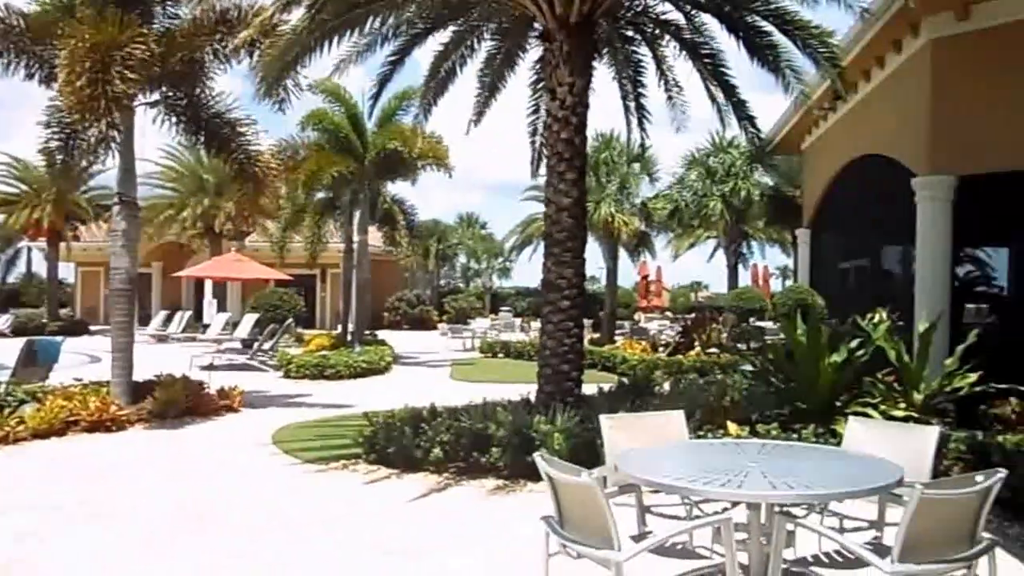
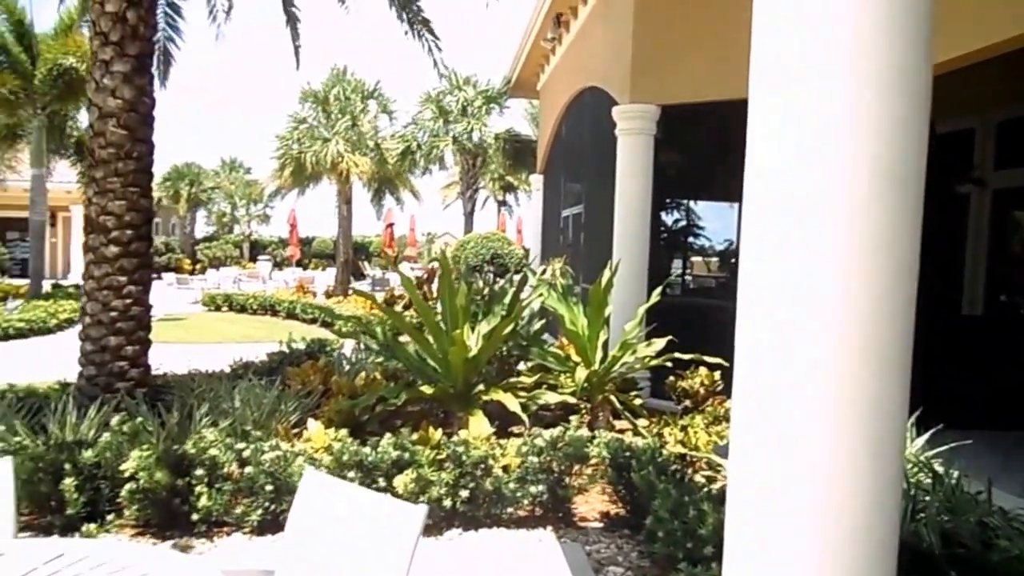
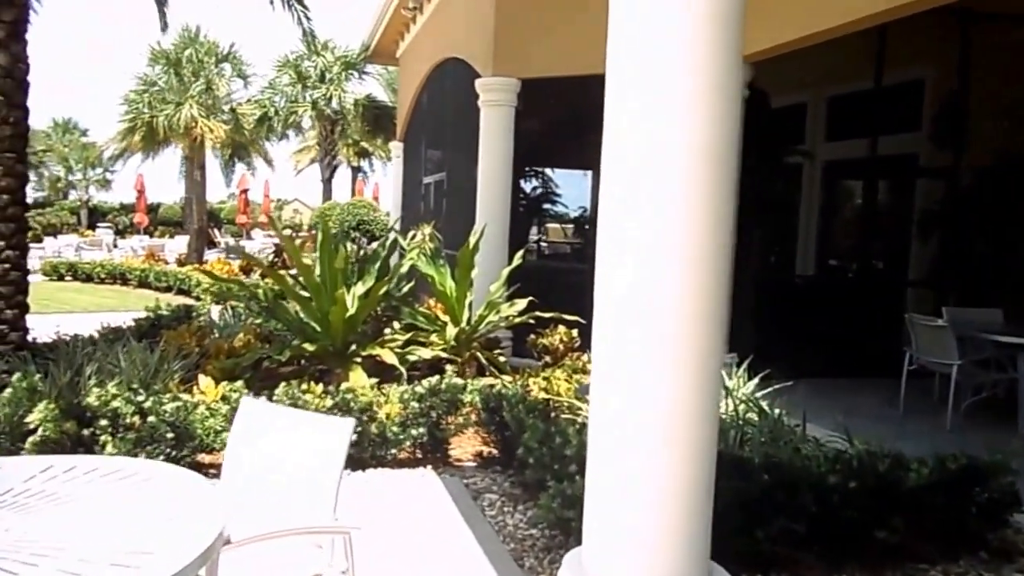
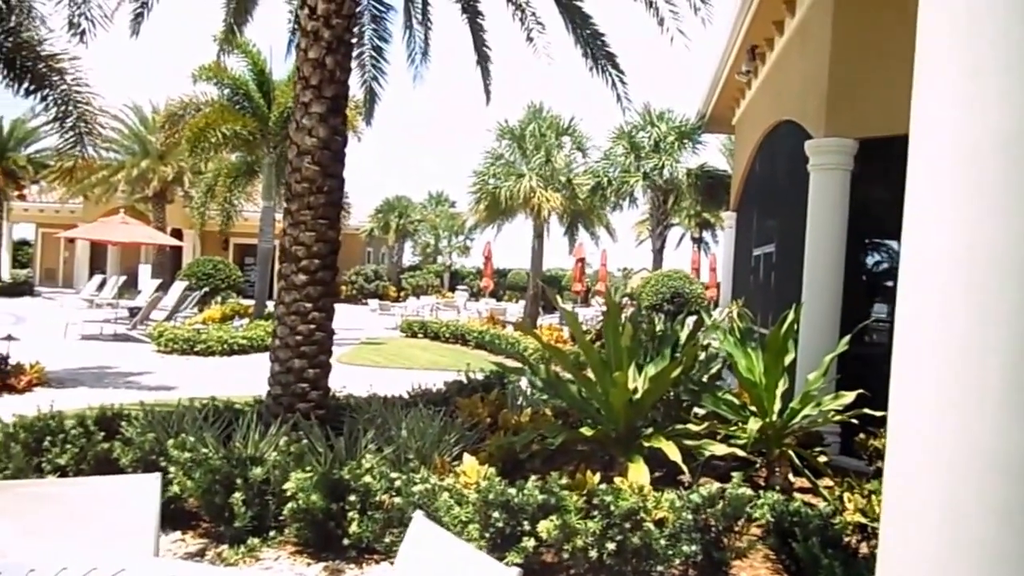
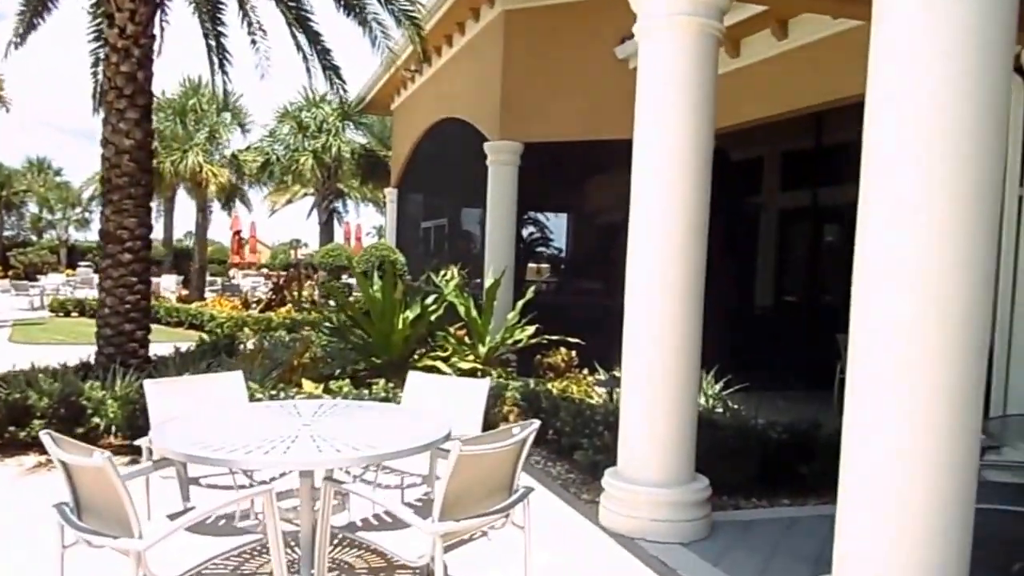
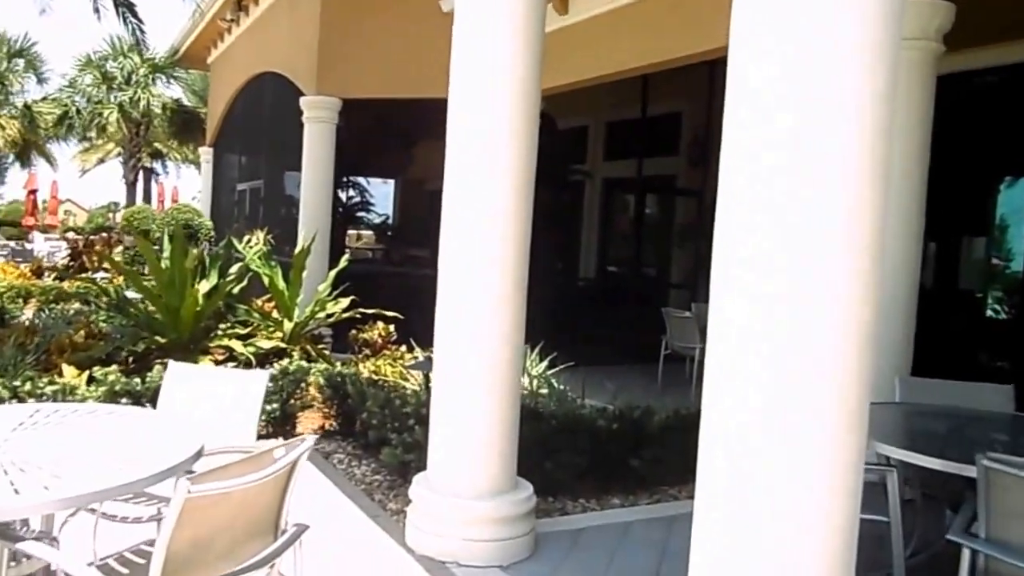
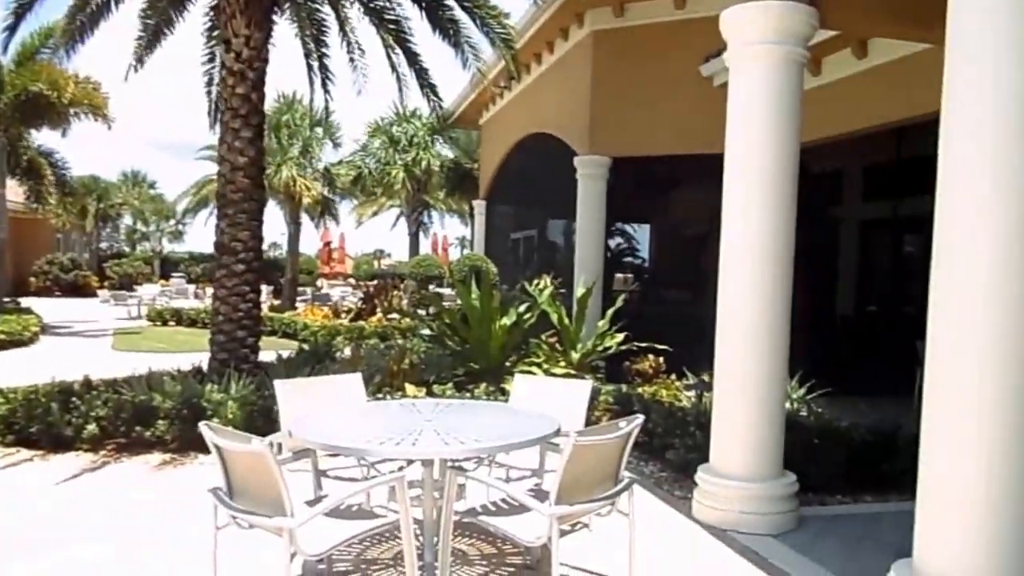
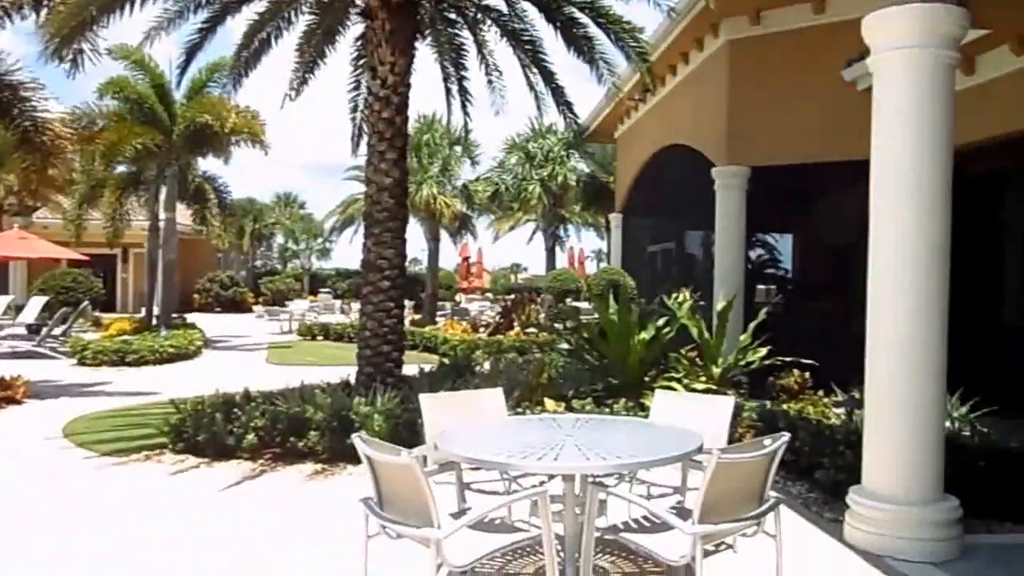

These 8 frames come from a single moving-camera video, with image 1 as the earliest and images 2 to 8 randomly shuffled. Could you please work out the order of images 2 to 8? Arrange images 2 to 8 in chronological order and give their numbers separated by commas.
8, 7, 5, 6, 3, 2, 4
